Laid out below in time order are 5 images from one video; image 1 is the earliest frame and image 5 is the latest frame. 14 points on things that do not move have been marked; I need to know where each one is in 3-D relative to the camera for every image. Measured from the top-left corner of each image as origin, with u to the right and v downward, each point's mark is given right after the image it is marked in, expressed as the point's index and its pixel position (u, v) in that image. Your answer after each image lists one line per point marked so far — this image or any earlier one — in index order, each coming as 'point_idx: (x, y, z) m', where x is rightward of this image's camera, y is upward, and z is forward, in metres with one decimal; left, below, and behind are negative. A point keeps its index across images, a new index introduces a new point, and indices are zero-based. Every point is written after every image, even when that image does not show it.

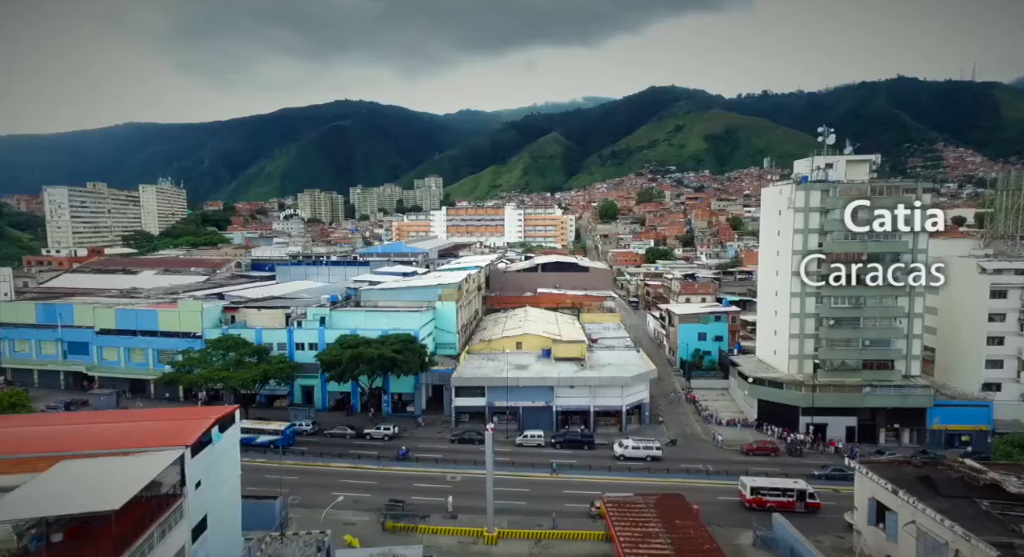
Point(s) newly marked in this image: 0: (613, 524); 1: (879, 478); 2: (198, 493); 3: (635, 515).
0: (+2.9, -6.9, +18.1) m
1: (+10.4, -5.6, +18.0) m
2: (-7.4, -5.1, +15.1) m
3: (+3.6, -6.9, +18.7) m
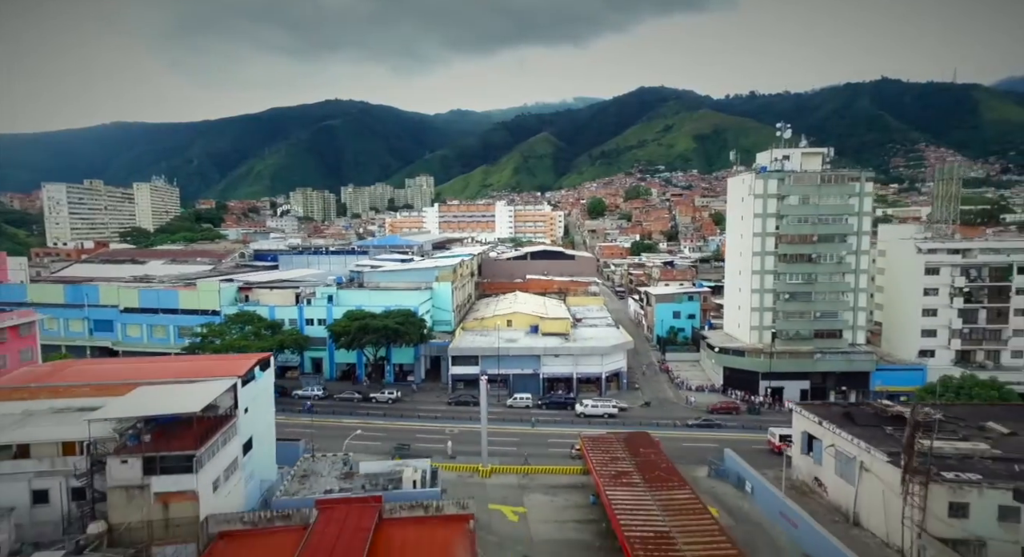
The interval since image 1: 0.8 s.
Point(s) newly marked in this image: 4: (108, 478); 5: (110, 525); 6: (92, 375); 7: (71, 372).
0: (+2.6, -5.9, +21.6) m
1: (+10.1, -4.6, +21.6) m
2: (-7.7, -4.0, +18.5) m
3: (+3.3, -5.8, +22.2) m
4: (-9.4, -4.6, +14.8) m
5: (-9.2, -5.7, +14.7) m
6: (-11.9, -2.7, +18.0) m
7: (-12.8, -2.7, +18.6) m
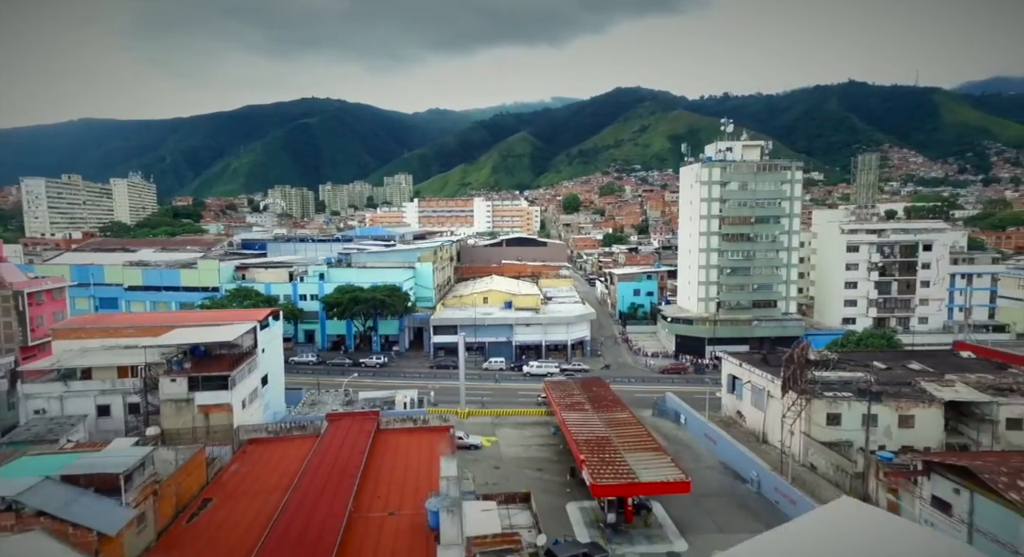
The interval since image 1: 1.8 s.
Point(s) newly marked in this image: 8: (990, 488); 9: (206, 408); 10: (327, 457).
0: (+1.5, -4.6, +25.6) m
1: (+9.0, -3.3, +25.9) m
2: (-8.6, -2.7, +22.2) m
3: (+2.2, -4.5, +26.2) m
4: (-10.2, -3.3, +18.5) m
5: (-10.1, -4.4, +18.3) m
6: (-12.8, -1.4, +21.5) m
7: (-13.8, -1.4, +22.1) m
8: (+10.0, -4.4, +13.2) m
9: (-8.9, -3.8, +18.6) m
10: (-5.0, -4.7, +17.3) m
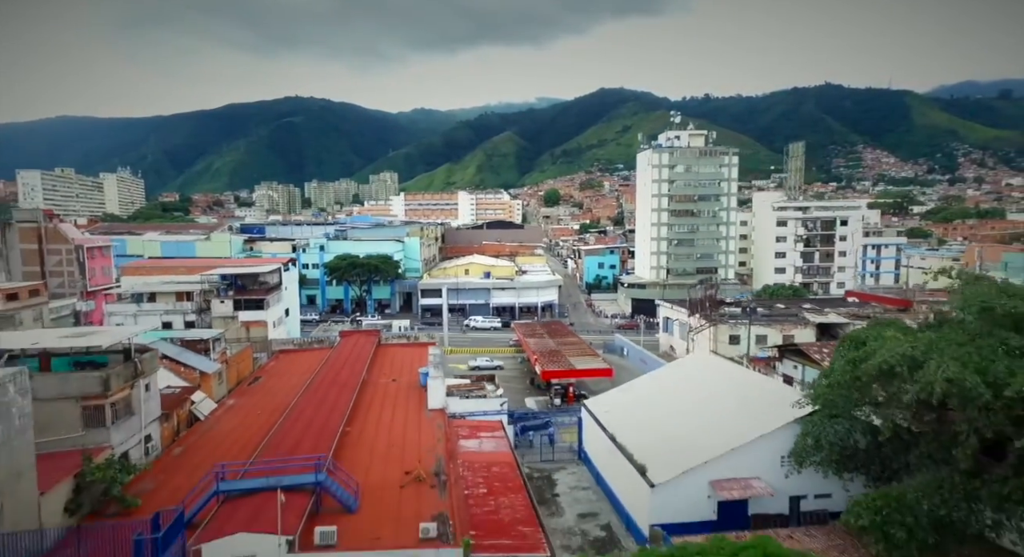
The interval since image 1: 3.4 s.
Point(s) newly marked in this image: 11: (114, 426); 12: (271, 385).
0: (+0.2, -2.6, +31.3) m
1: (+7.8, -1.3, +31.8) m
2: (-9.8, -0.7, +27.6) m
3: (+1.0, -2.5, +32.0) m
4: (-11.3, -1.3, +23.9) m
5: (-11.2, -2.3, +23.7) m
6: (-14.0, +0.6, +26.9) m
7: (-14.9, +0.6, +27.4) m
8: (+9.0, -2.4, +19.1) m
9: (-10.0, -1.7, +24.0) m
10: (-6.0, -2.7, +22.8) m
11: (-7.3, -2.7, +11.7) m
12: (-7.4, -3.3, +19.5) m
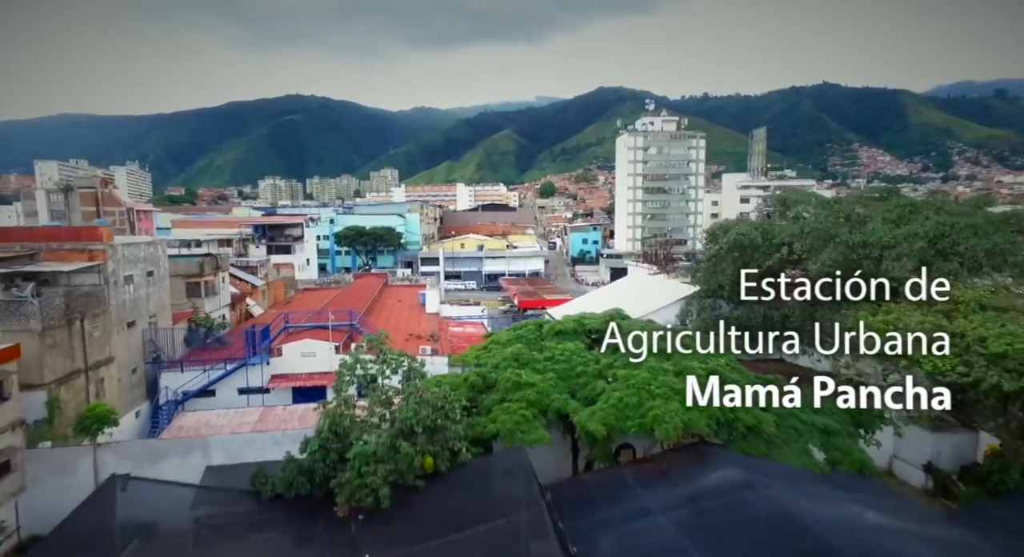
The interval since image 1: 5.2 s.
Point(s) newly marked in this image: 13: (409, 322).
0: (-0.5, -0.3, +36.4) m
1: (+7.0, +0.9, +36.9) m
2: (-10.5, +1.6, +32.7) m
3: (+0.2, -0.3, +37.0) m
4: (-12.0, +0.9, +29.0) m
5: (-11.9, -0.1, +28.8) m
6: (-14.7, +2.9, +32.0) m
7: (-15.6, +2.9, +32.5) m
8: (+8.3, -0.2, +24.2) m
9: (-10.7, +0.5, +29.1) m
10: (-6.8, -0.4, +27.9) m
11: (-8.1, -0.5, +16.8) m
12: (-8.1, -1.0, +24.6) m
13: (-3.1, -1.4, +19.3) m
